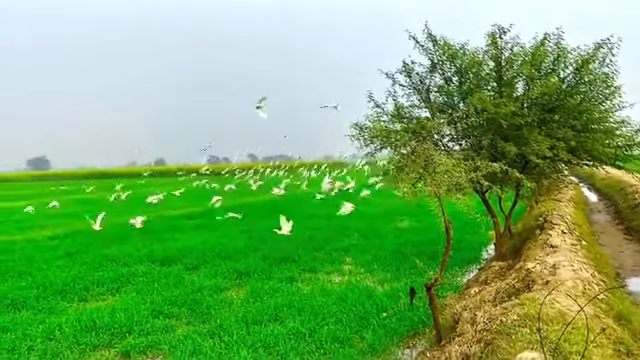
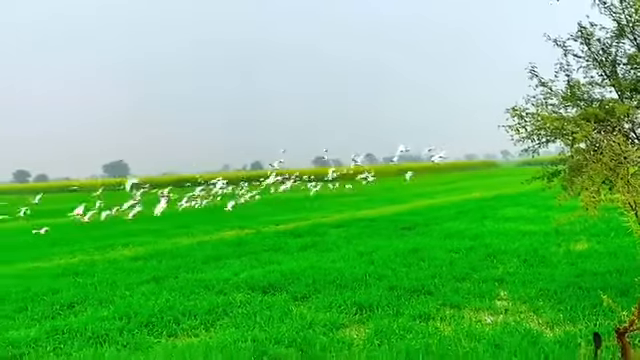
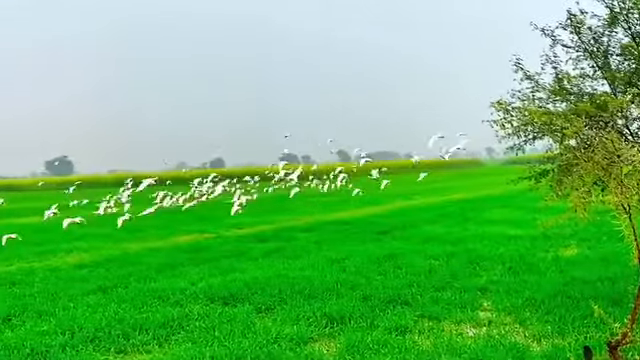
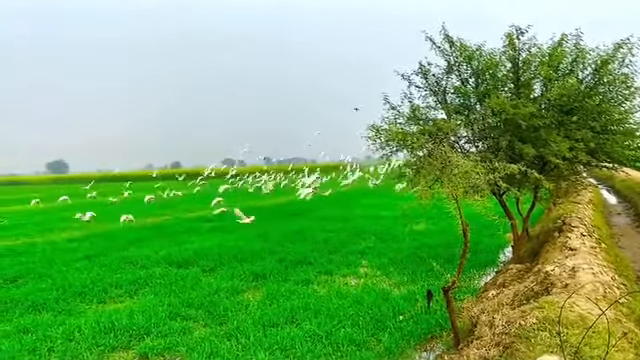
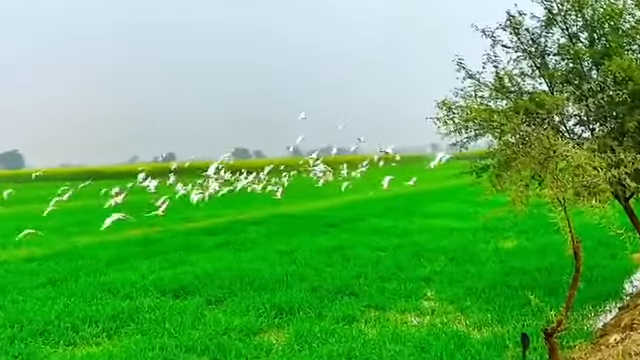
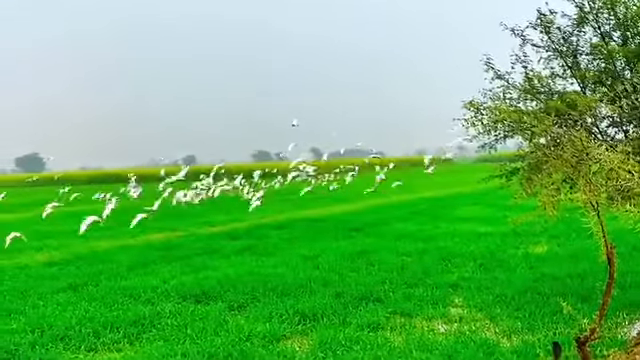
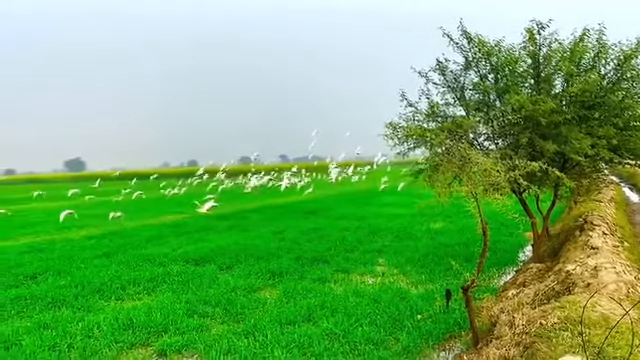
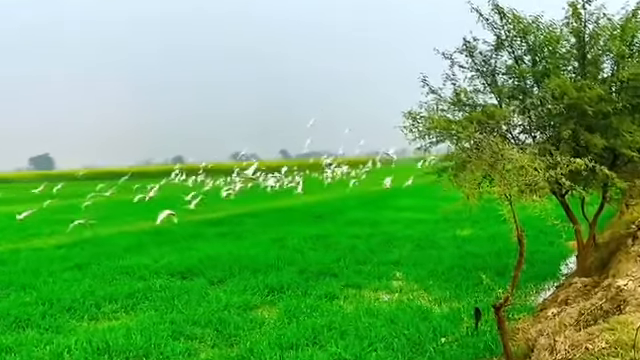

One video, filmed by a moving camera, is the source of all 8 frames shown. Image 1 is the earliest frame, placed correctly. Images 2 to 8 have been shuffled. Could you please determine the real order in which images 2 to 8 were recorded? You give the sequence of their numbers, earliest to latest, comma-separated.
4, 7, 8, 5, 6, 3, 2
